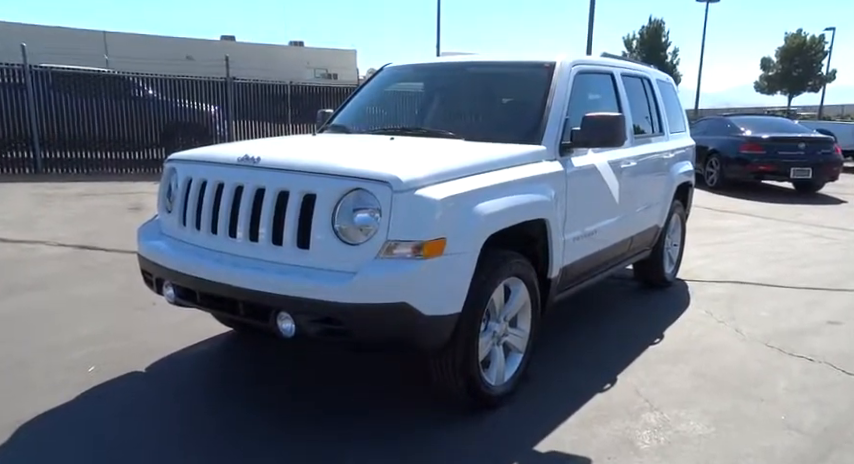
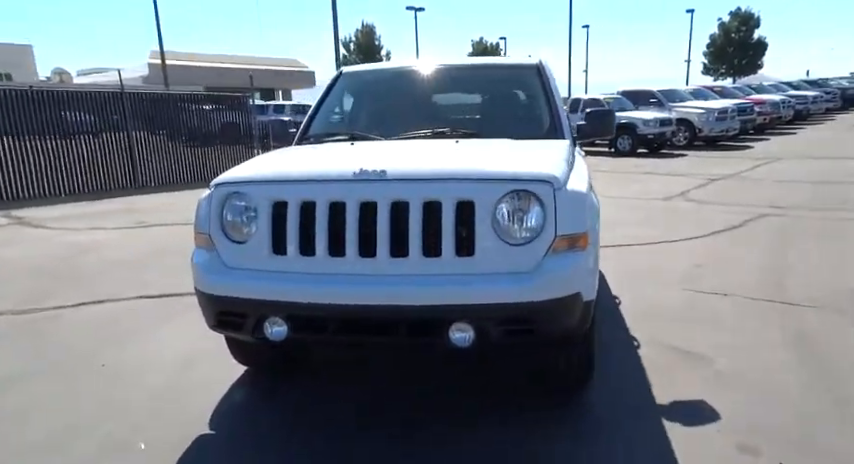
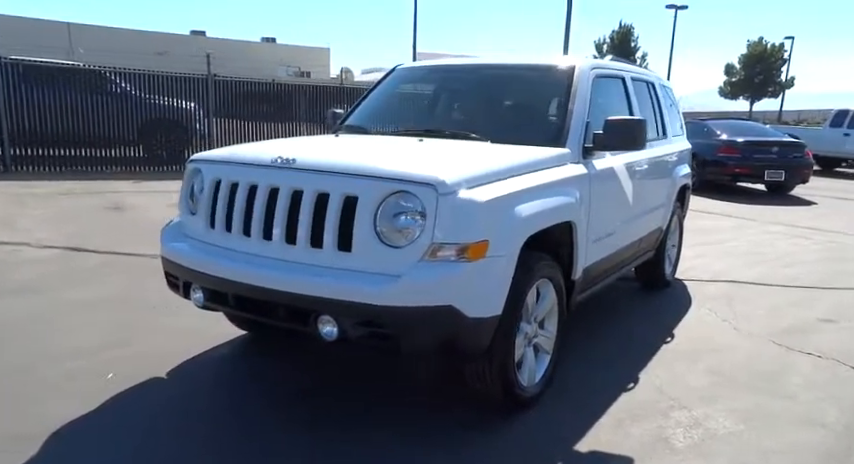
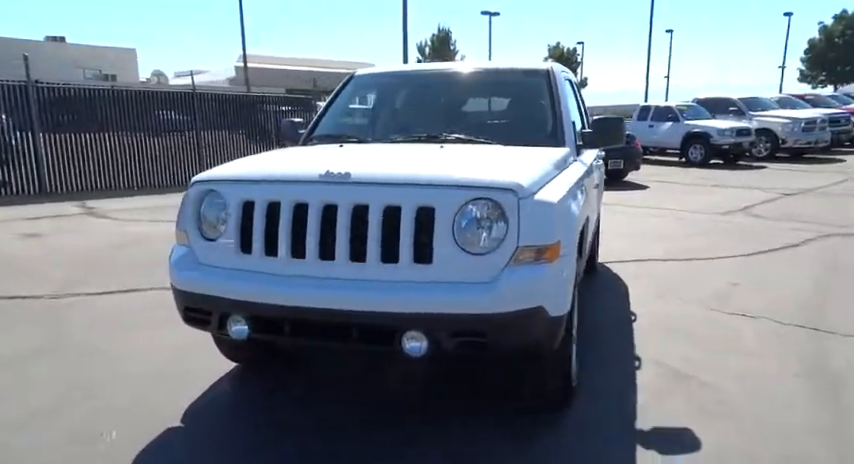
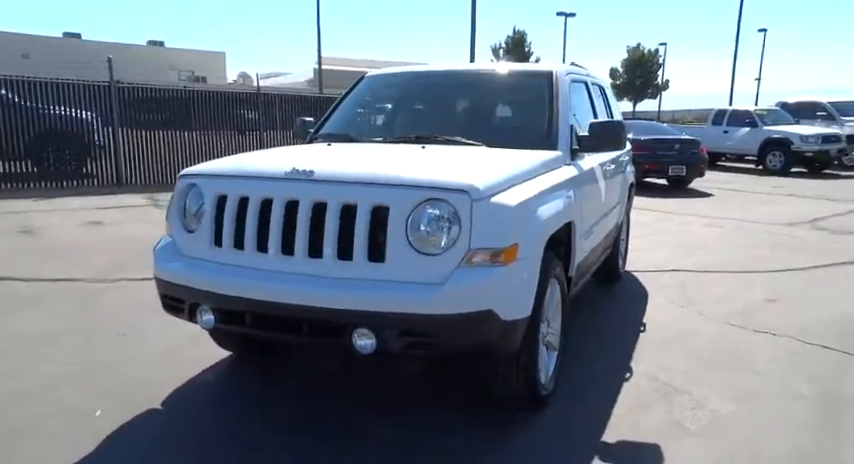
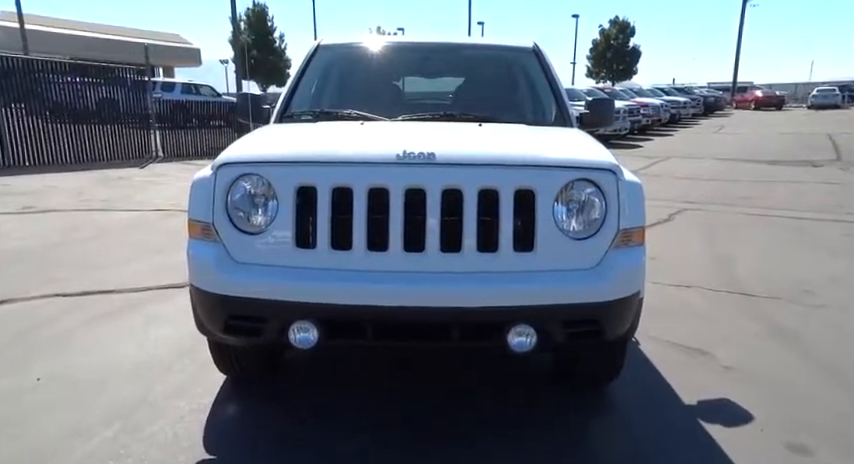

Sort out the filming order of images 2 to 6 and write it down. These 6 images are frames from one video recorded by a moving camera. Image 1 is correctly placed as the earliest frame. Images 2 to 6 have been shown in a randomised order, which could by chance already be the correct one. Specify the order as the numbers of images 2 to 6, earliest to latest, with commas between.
3, 5, 4, 2, 6
